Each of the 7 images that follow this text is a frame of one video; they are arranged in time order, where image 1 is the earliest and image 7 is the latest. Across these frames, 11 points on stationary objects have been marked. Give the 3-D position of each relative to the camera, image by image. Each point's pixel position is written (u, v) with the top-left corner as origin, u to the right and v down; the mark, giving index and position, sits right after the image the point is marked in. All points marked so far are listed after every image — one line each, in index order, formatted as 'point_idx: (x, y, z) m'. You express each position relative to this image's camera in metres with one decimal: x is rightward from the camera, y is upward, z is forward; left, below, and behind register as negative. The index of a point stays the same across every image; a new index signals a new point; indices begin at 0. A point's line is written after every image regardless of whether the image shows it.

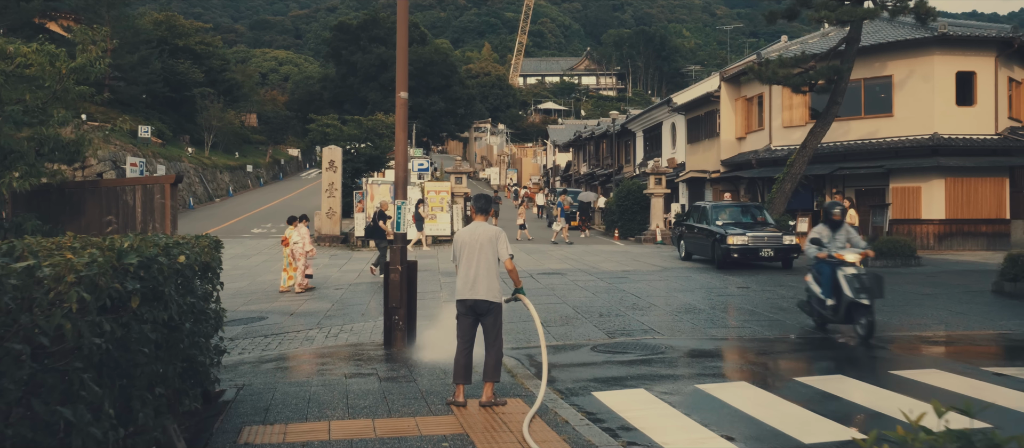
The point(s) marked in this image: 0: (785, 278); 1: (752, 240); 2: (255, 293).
0: (+5.0, -1.0, +14.0) m
1: (+4.9, -0.3, +15.6) m
2: (-4.9, -1.3, +14.7) m
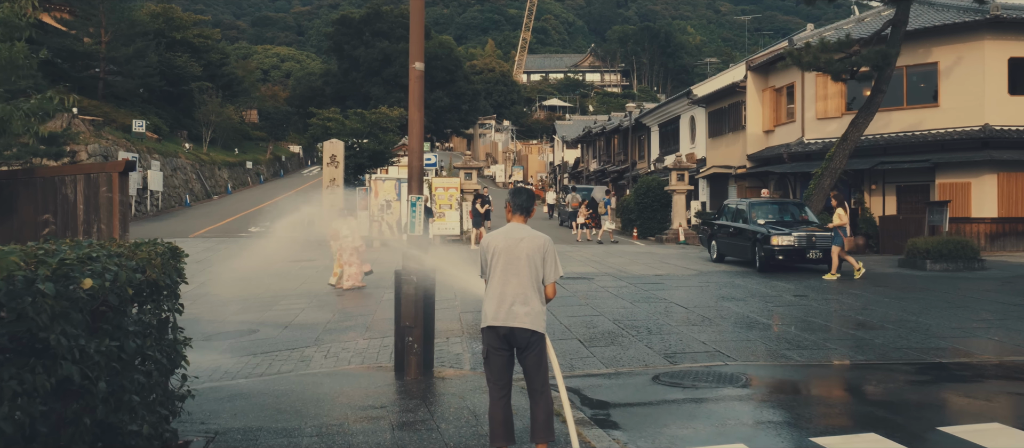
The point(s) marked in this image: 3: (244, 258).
0: (+5.4, -1.0, +12.4) m
1: (+5.3, -0.3, +14.1) m
2: (-4.6, -1.3, +13.2) m
3: (-6.5, -0.8, +18.6) m
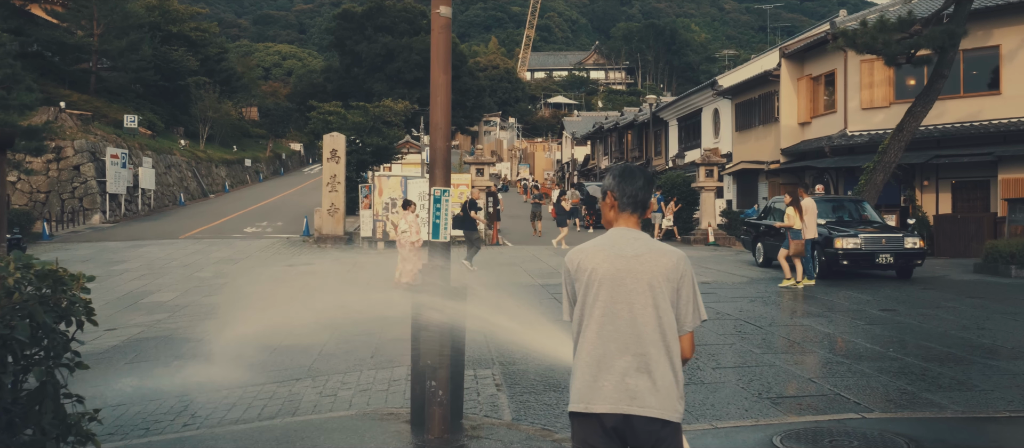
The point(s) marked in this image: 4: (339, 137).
0: (+5.8, -1.0, +10.7) m
1: (+5.7, -0.3, +12.3) m
2: (-4.2, -1.3, +11.4) m
3: (-6.1, -0.9, +16.9) m
4: (-4.3, +2.2, +19.3) m
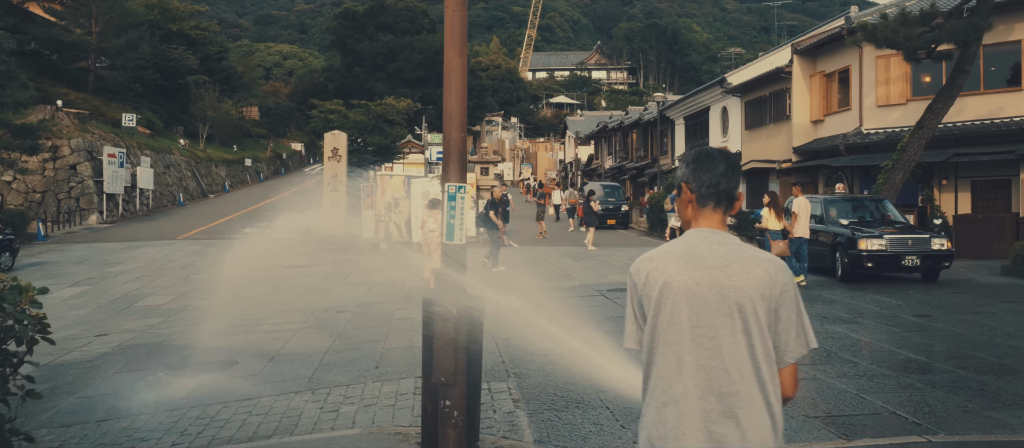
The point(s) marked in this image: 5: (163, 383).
0: (+5.9, -1.0, +10.1) m
1: (+5.8, -0.3, +11.7) m
2: (-4.0, -1.3, +10.9) m
3: (-5.9, -0.9, +16.3) m
4: (-4.2, +2.2, +18.8) m
5: (-3.3, -1.5, +7.3) m
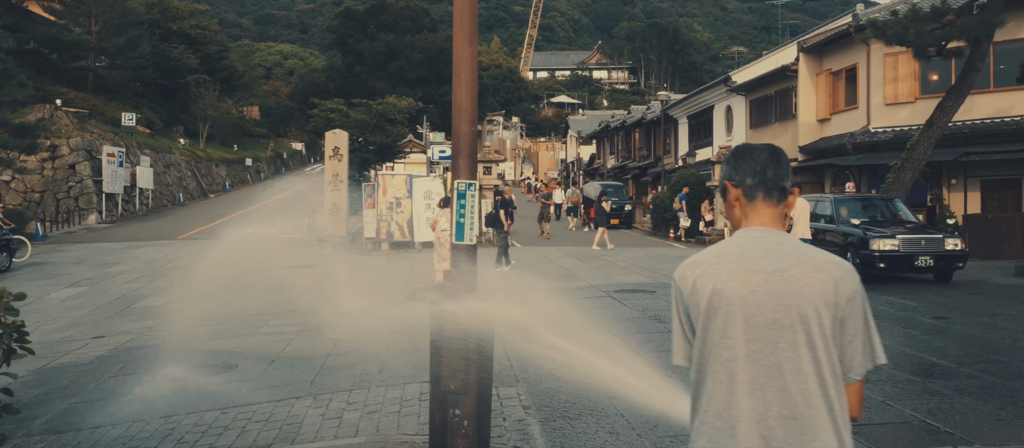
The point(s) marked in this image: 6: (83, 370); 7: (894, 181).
0: (+6.0, -1.0, +9.9) m
1: (+5.9, -0.3, +11.5) m
2: (-4.0, -1.3, +10.7) m
3: (-5.9, -0.9, +16.1) m
4: (-4.1, +2.2, +18.6) m
5: (-3.3, -1.5, +7.1) m
6: (-4.6, -1.6, +8.2) m
7: (+8.1, +0.9, +16.2) m
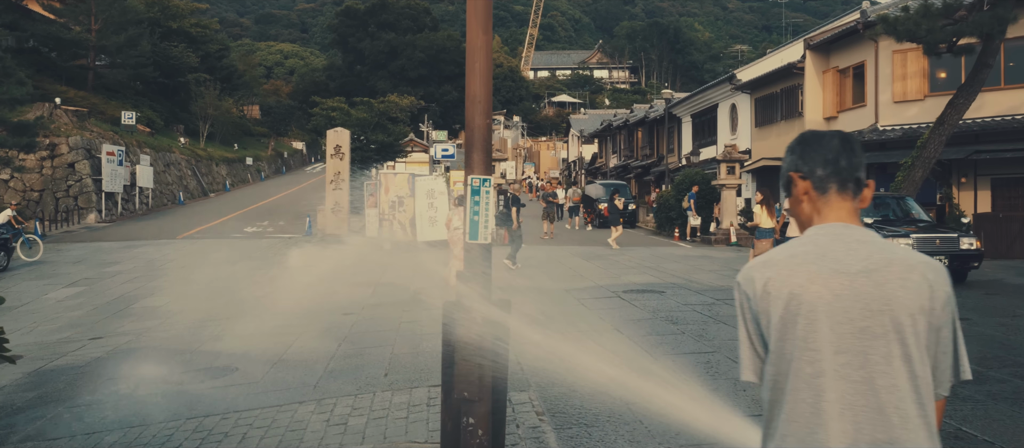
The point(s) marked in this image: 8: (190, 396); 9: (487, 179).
0: (+6.1, -1.0, +9.7) m
1: (+6.0, -0.3, +11.3) m
2: (-3.9, -1.3, +10.5) m
3: (-5.8, -0.8, +15.9) m
4: (-4.0, +2.2, +18.3) m
5: (-3.2, -1.5, +6.9) m
6: (-4.5, -1.5, +7.9) m
7: (+8.2, +0.9, +16.0) m
8: (-2.8, -1.5, +6.6) m
9: (-0.1, +0.2, +4.0) m
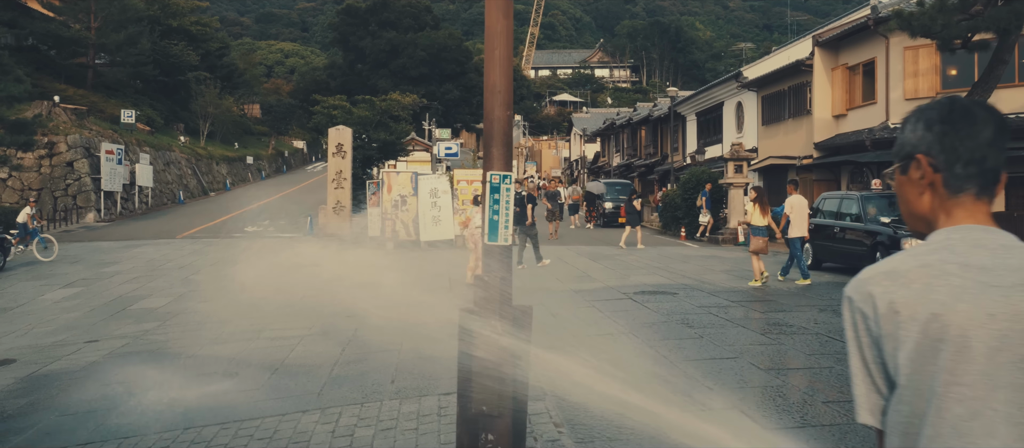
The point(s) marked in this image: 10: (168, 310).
0: (+6.2, -1.0, +9.4) m
1: (+6.1, -0.3, +11.0) m
2: (-3.8, -1.3, +10.2) m
3: (-5.7, -0.8, +15.6) m
4: (-3.9, +2.2, +18.0) m
5: (-3.1, -1.5, +6.6) m
6: (-4.4, -1.5, +7.7) m
7: (+8.3, +0.9, +15.7) m
8: (-2.6, -1.5, +6.3) m
9: (0.0, +0.2, +3.7) m
10: (-5.1, -1.3, +11.4) m
